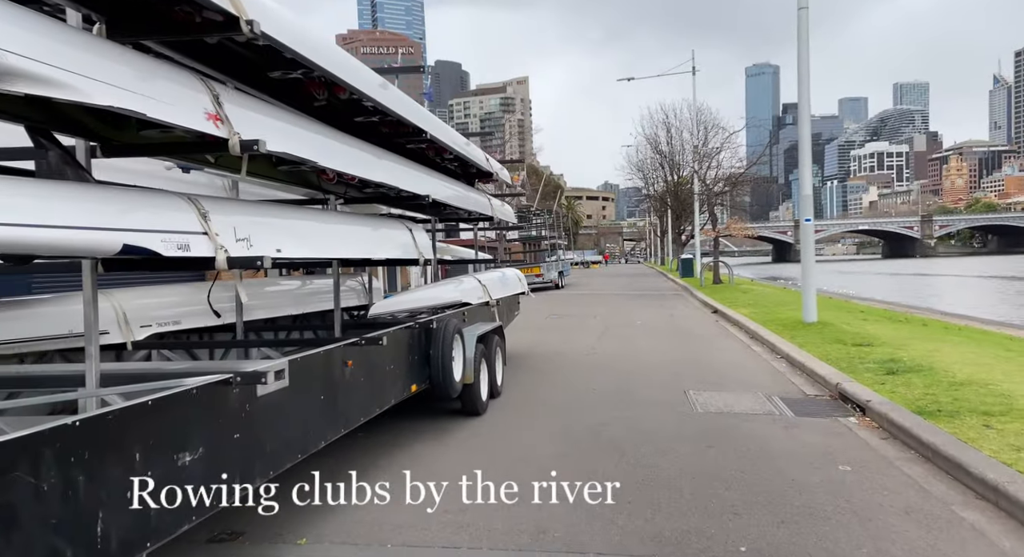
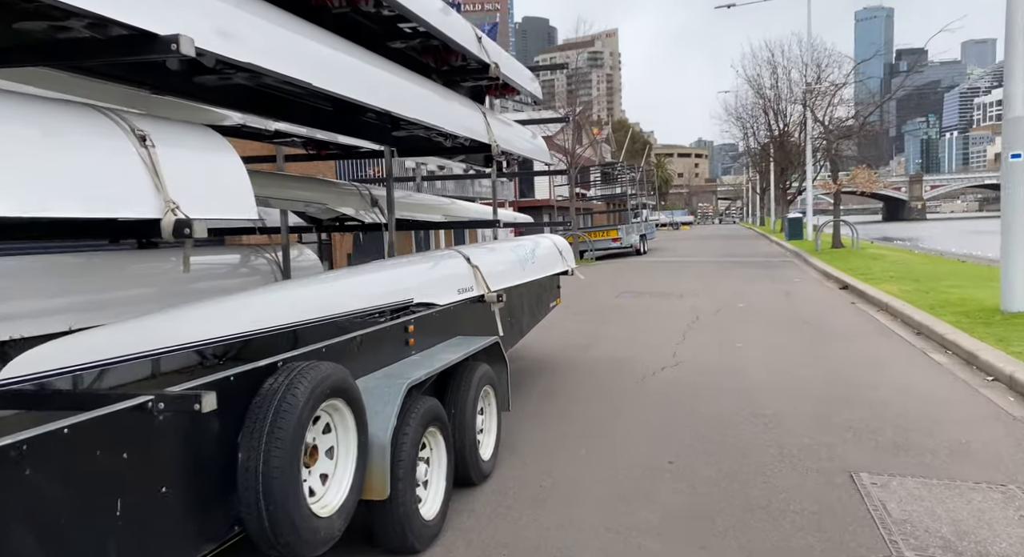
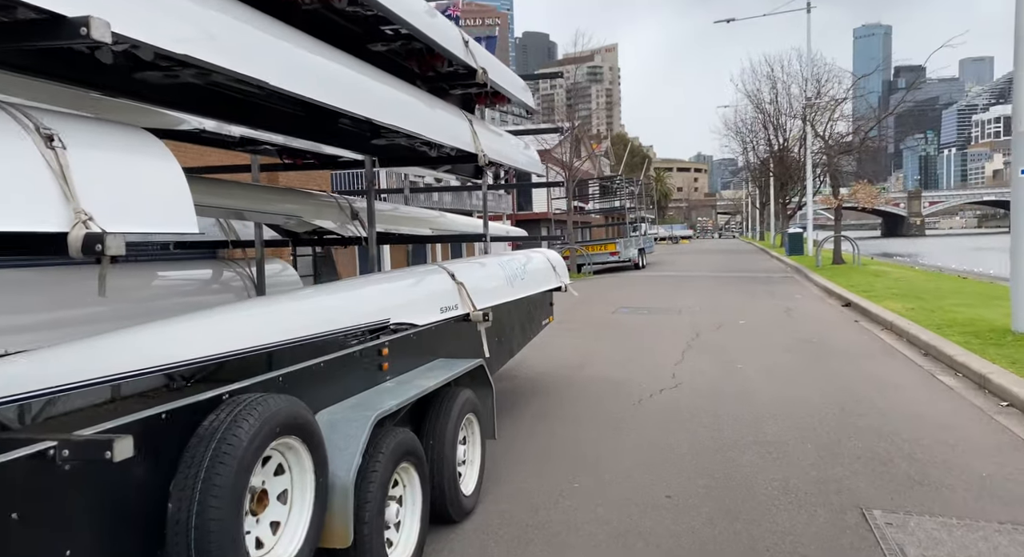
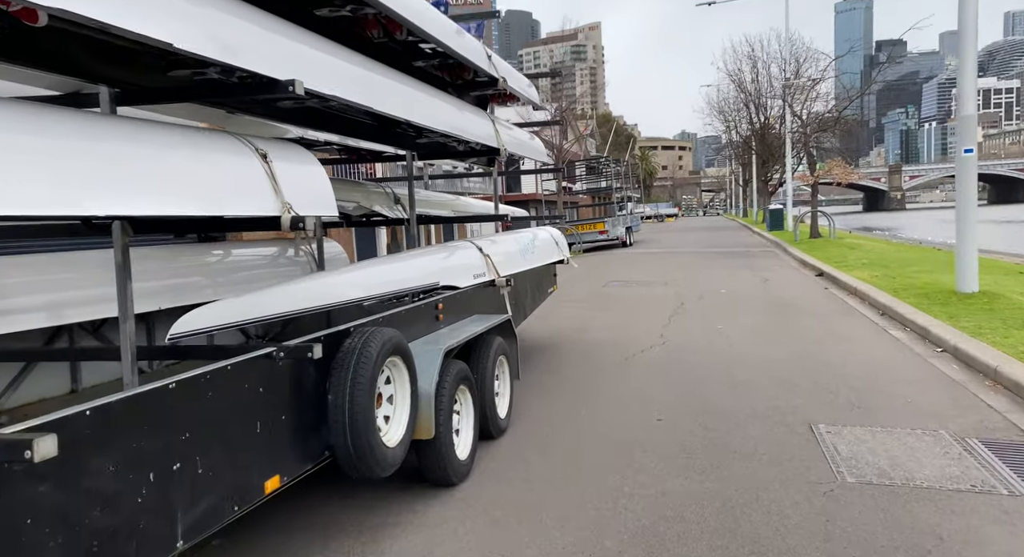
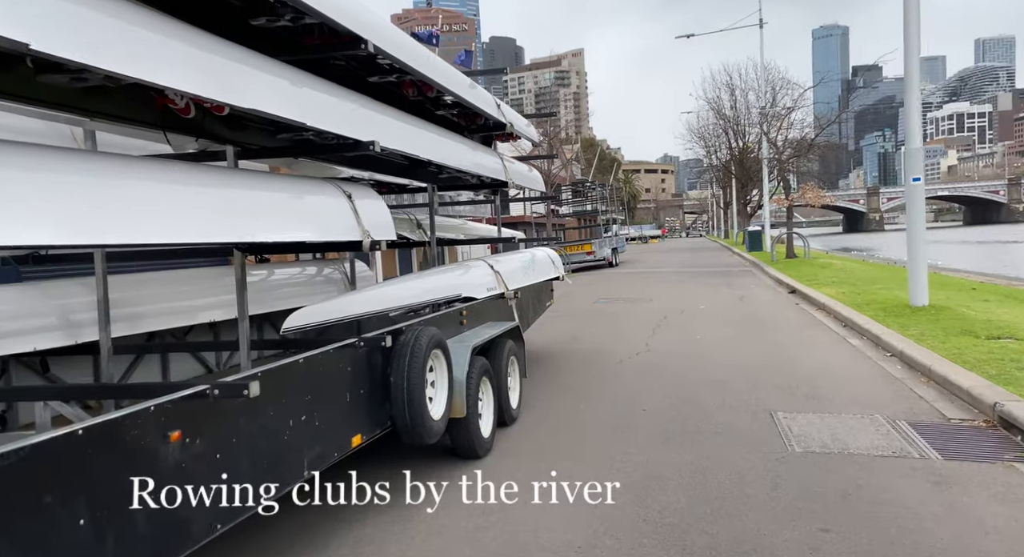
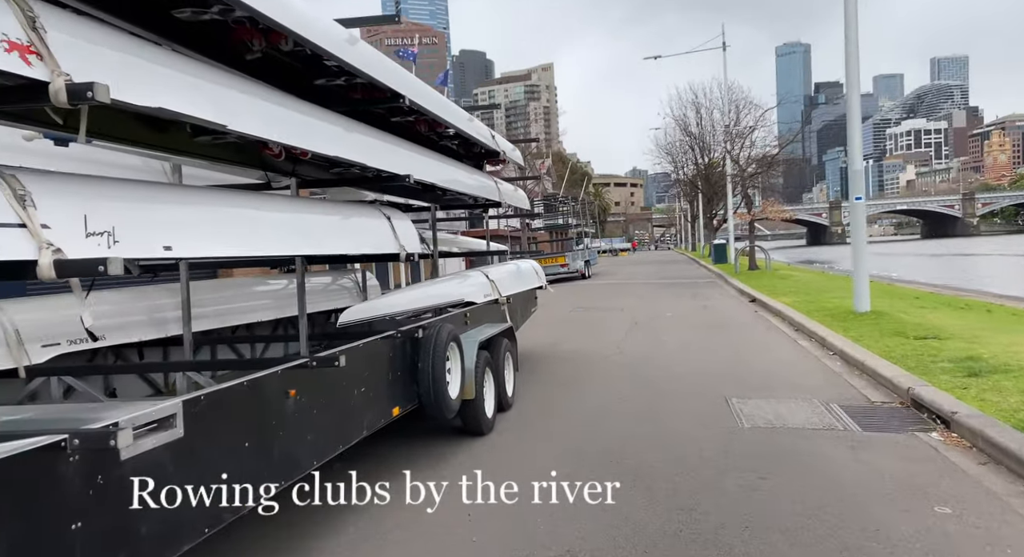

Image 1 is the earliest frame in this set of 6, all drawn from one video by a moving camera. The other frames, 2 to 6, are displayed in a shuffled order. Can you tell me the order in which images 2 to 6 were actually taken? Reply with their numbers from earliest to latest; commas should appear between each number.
6, 5, 4, 2, 3
